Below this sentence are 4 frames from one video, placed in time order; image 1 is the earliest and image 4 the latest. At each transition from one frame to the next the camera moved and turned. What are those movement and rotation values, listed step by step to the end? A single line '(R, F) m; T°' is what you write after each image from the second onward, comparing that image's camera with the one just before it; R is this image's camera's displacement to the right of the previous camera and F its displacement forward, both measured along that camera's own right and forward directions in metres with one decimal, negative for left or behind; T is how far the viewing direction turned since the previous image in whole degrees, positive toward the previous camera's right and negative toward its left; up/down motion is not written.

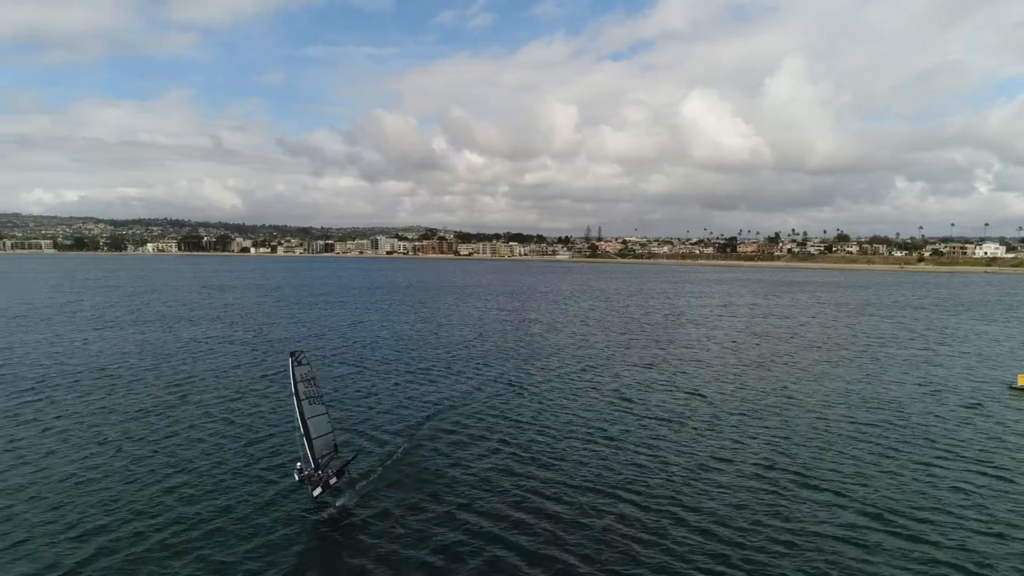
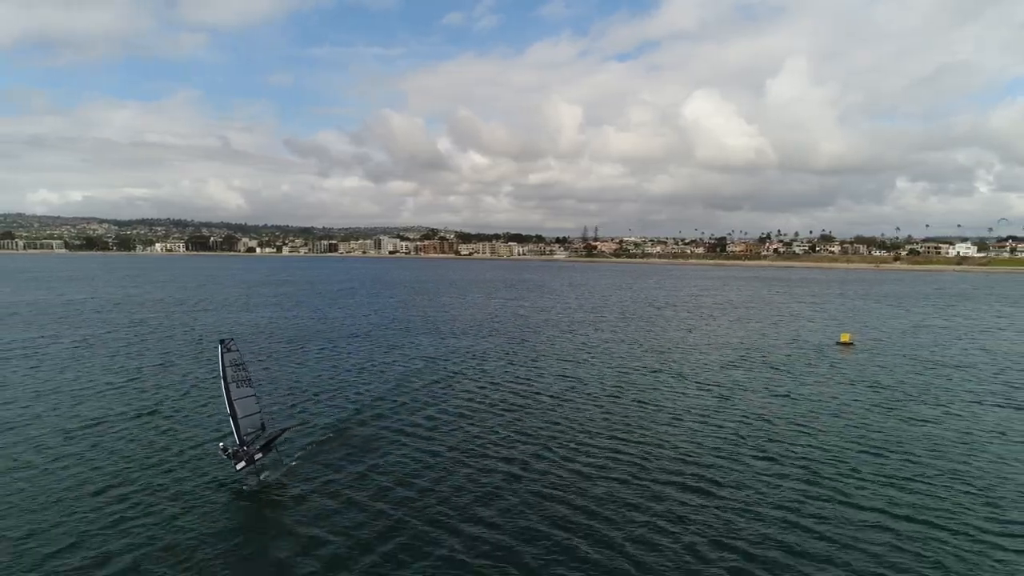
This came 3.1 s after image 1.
(+0.5, -3.1) m; 0°
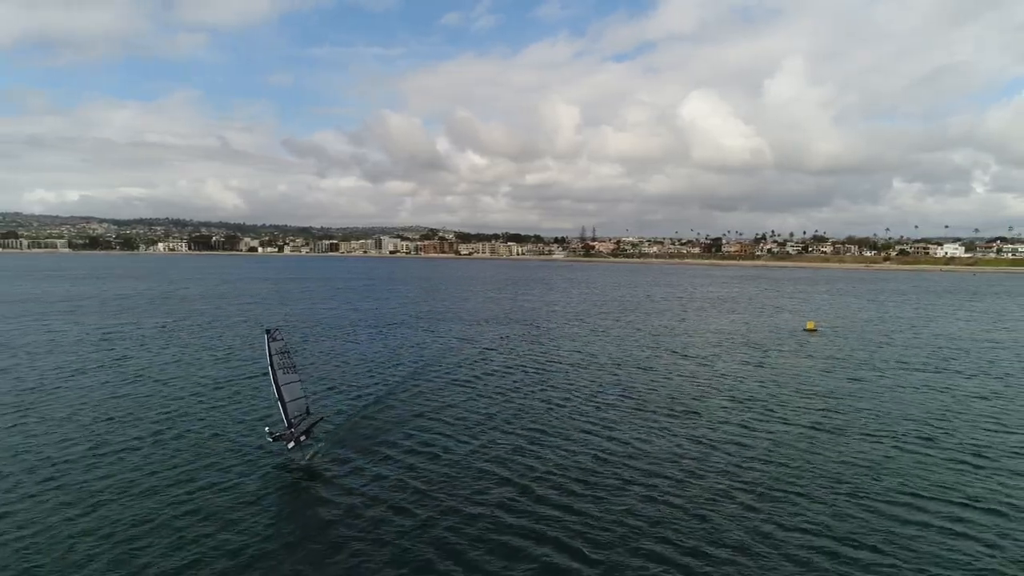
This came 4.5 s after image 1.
(-0.3, -1.7) m; 0°
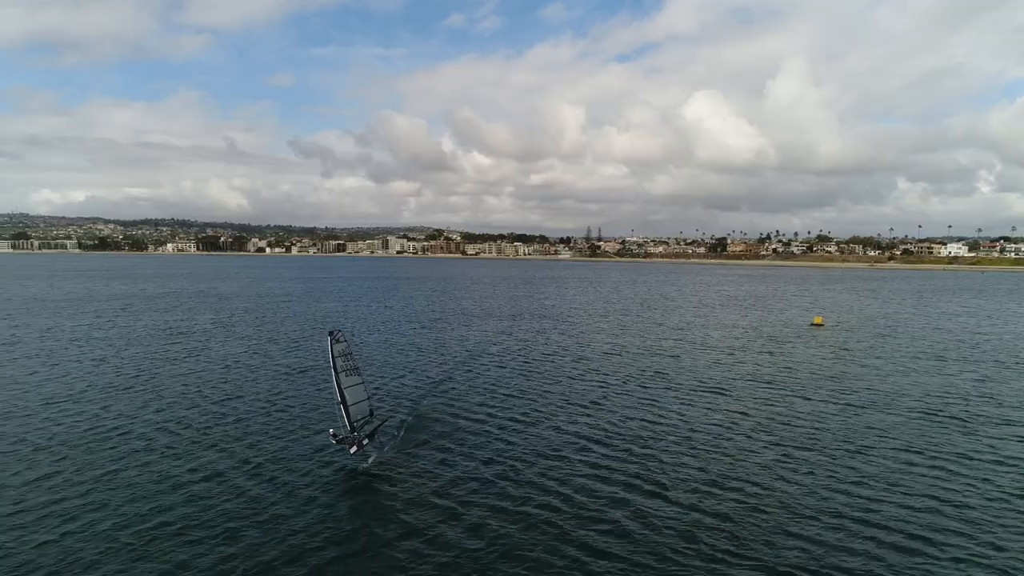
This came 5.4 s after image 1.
(-0.5, -0.9) m; 0°
